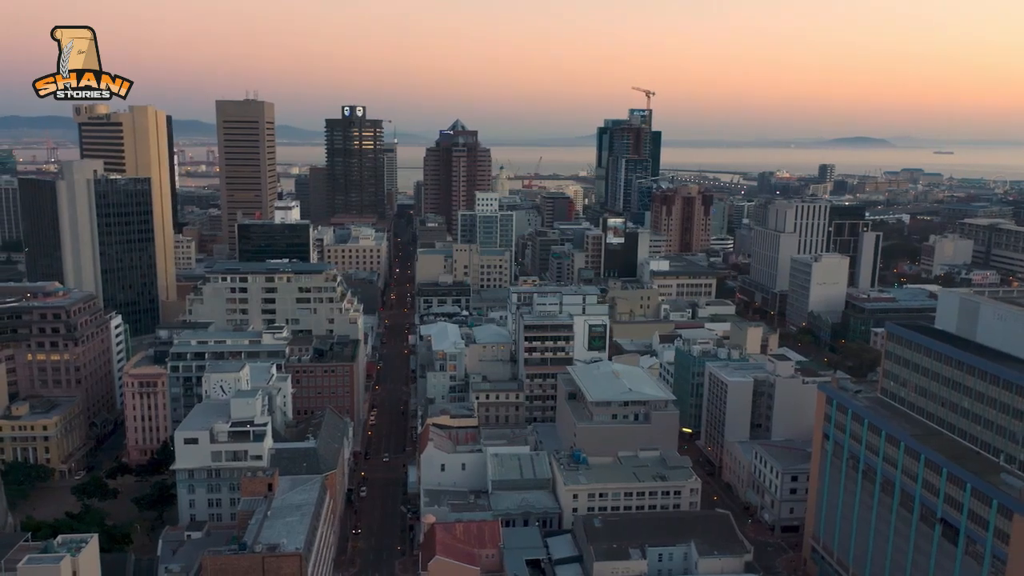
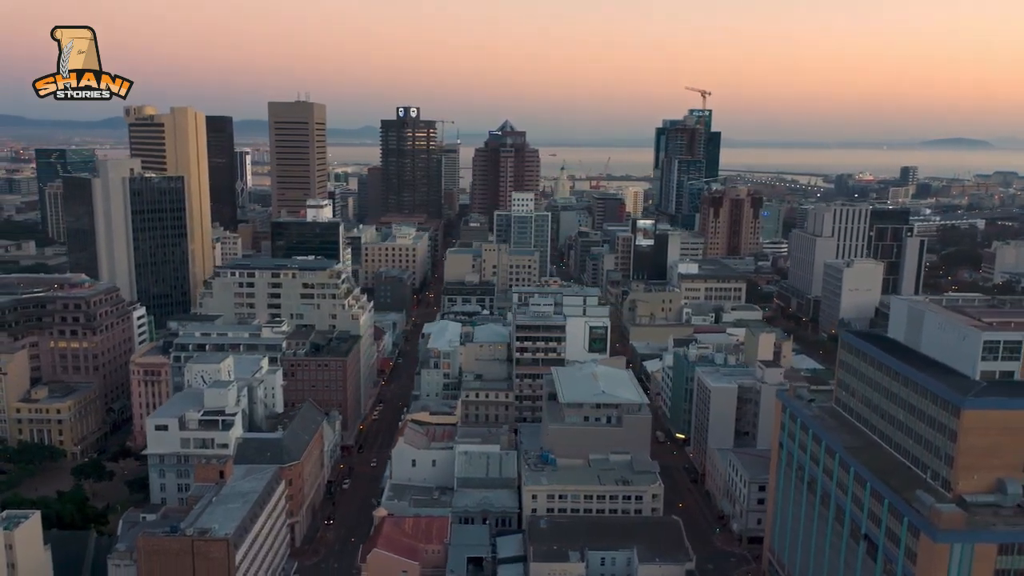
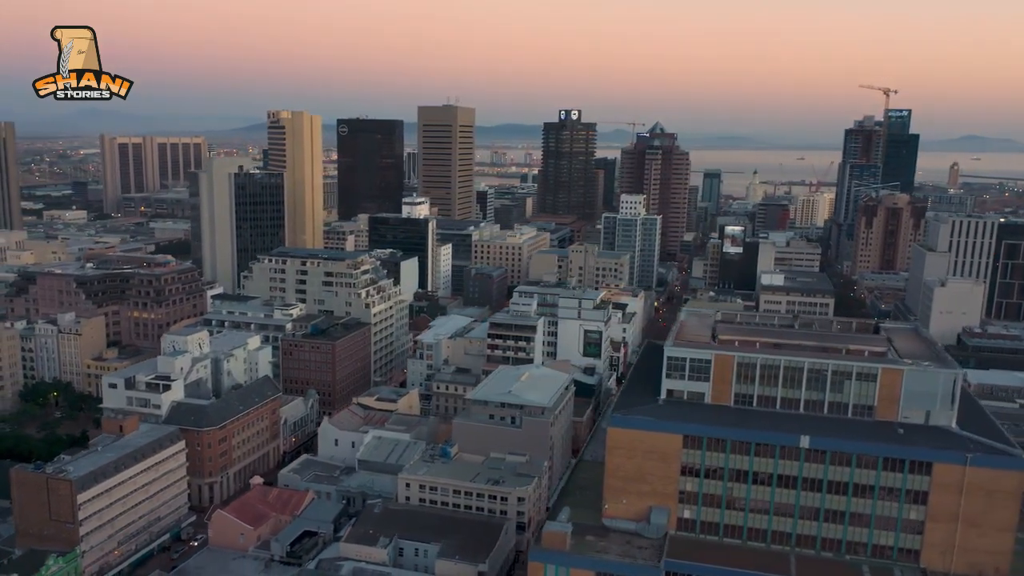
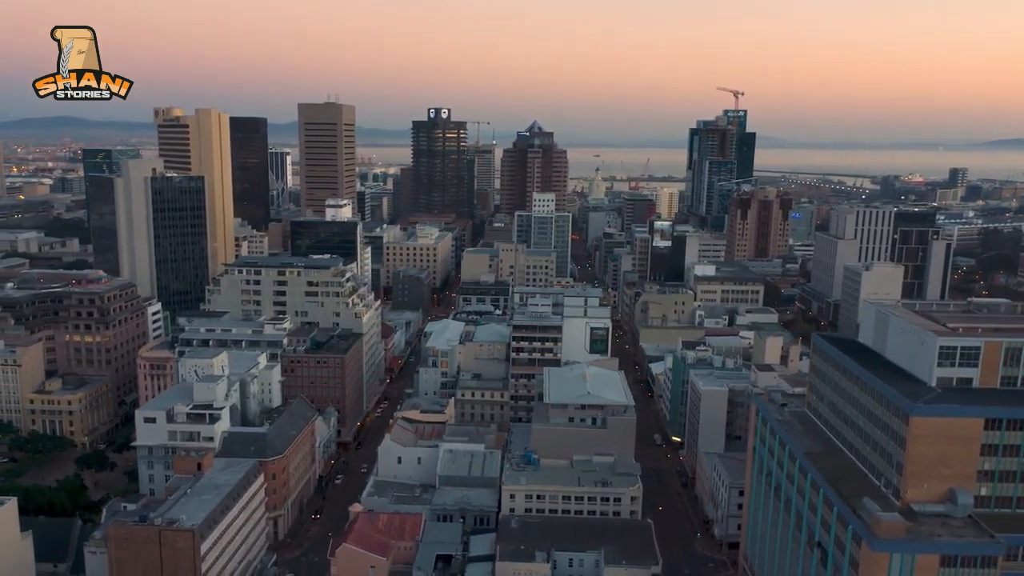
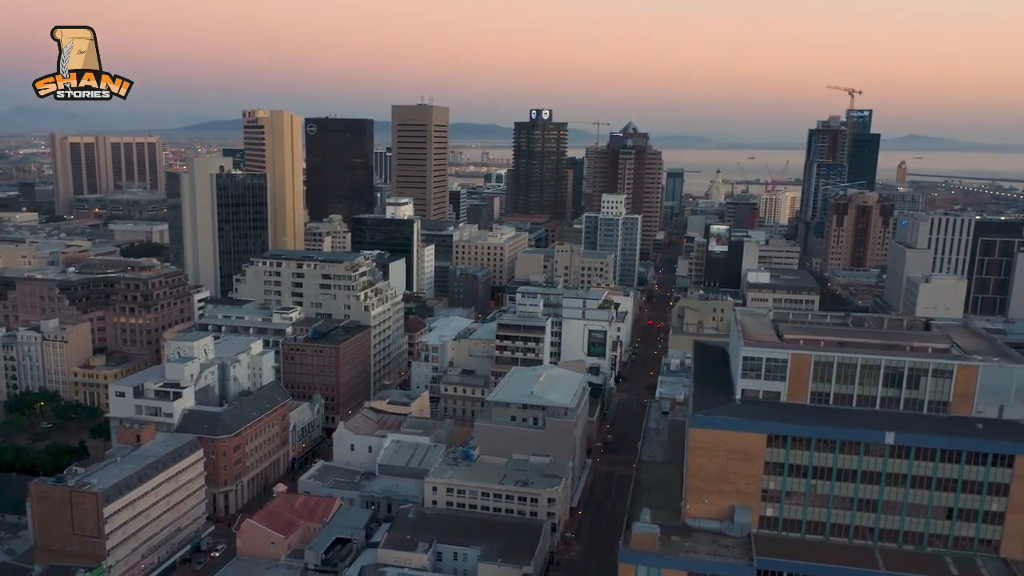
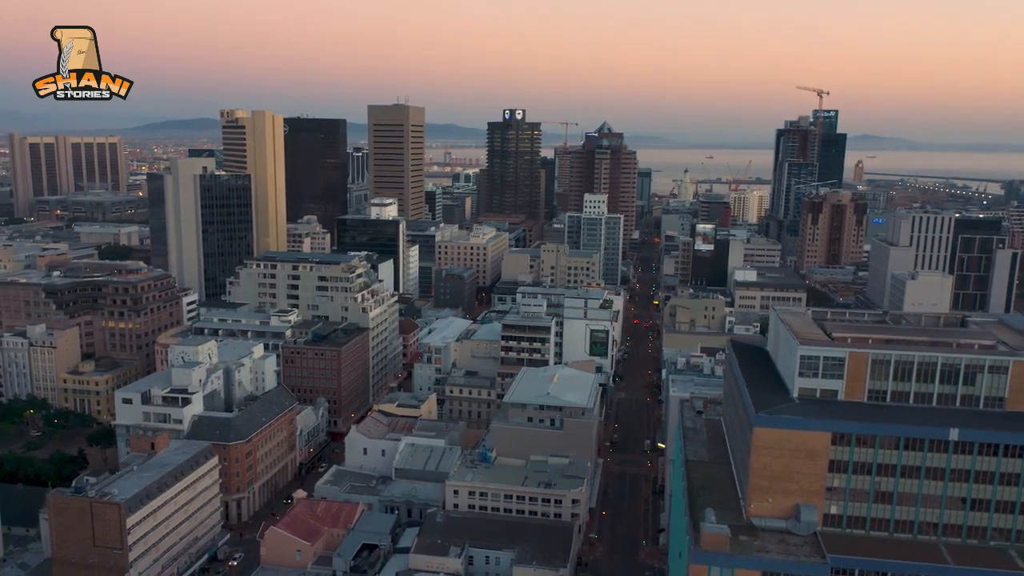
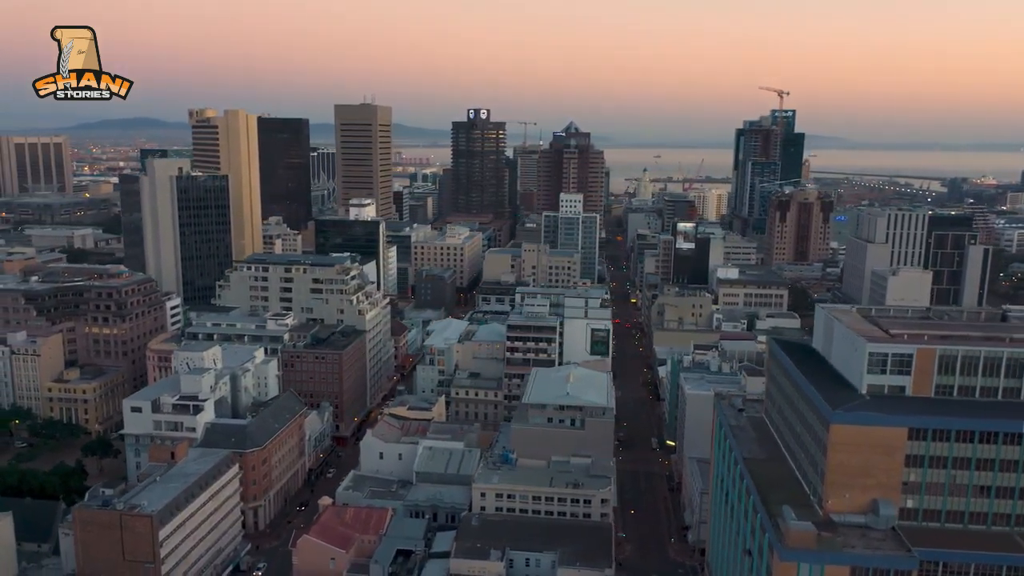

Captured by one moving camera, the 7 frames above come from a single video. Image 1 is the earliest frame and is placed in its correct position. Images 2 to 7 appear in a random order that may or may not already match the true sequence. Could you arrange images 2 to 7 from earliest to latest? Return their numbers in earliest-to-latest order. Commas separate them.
2, 4, 7, 6, 5, 3
